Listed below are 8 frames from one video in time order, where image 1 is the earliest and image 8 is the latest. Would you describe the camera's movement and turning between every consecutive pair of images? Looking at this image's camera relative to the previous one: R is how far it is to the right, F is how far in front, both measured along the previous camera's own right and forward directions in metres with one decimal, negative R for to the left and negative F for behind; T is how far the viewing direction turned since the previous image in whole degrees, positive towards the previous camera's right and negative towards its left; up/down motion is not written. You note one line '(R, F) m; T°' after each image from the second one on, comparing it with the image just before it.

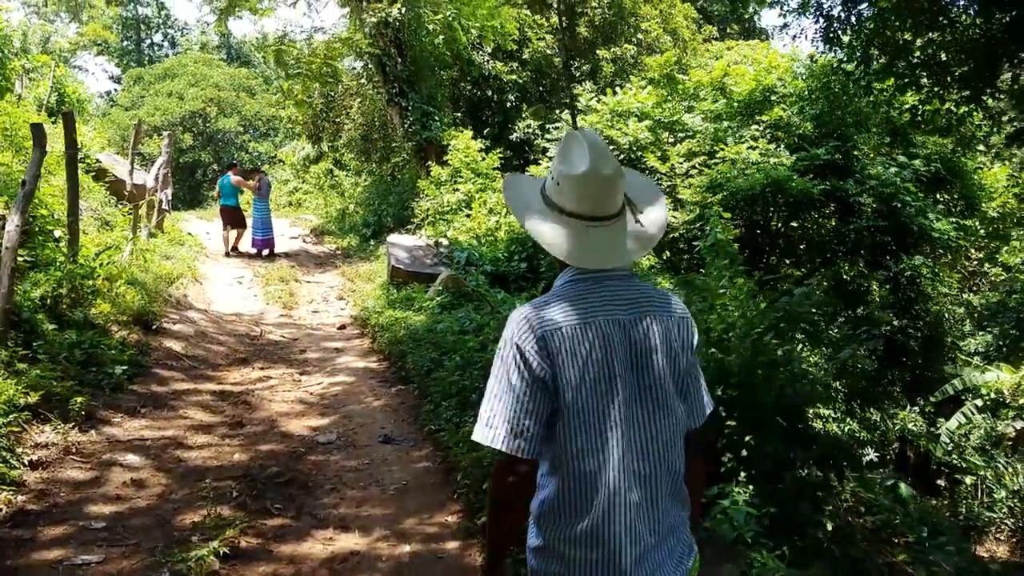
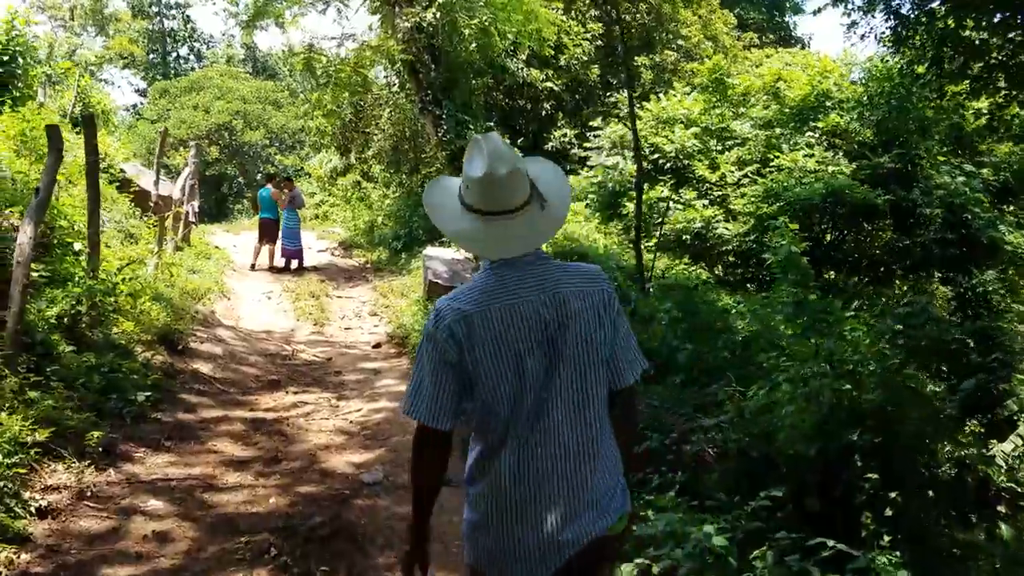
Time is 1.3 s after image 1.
(-0.3, +0.6) m; -1°
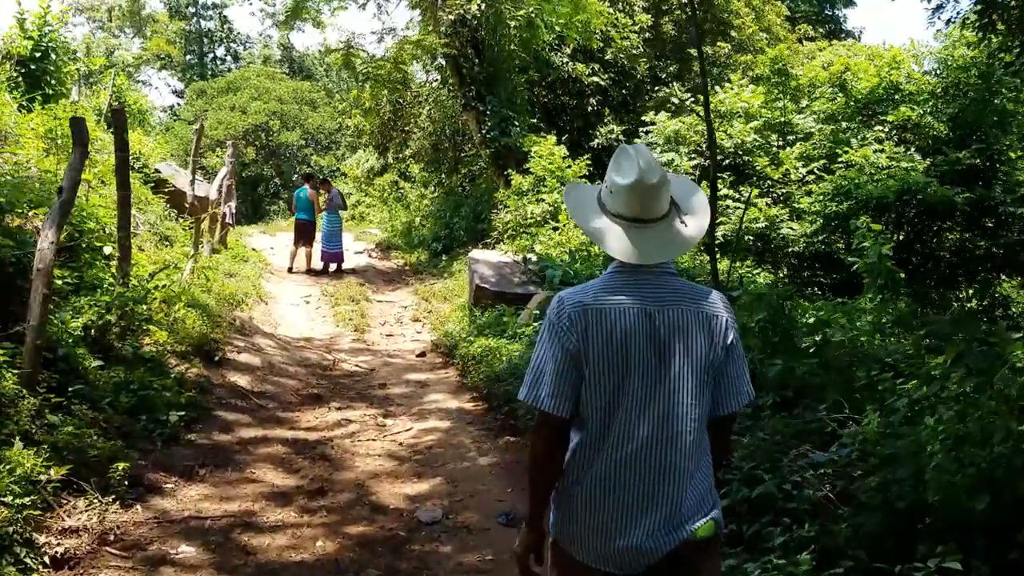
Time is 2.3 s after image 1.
(-0.2, +0.6) m; -2°
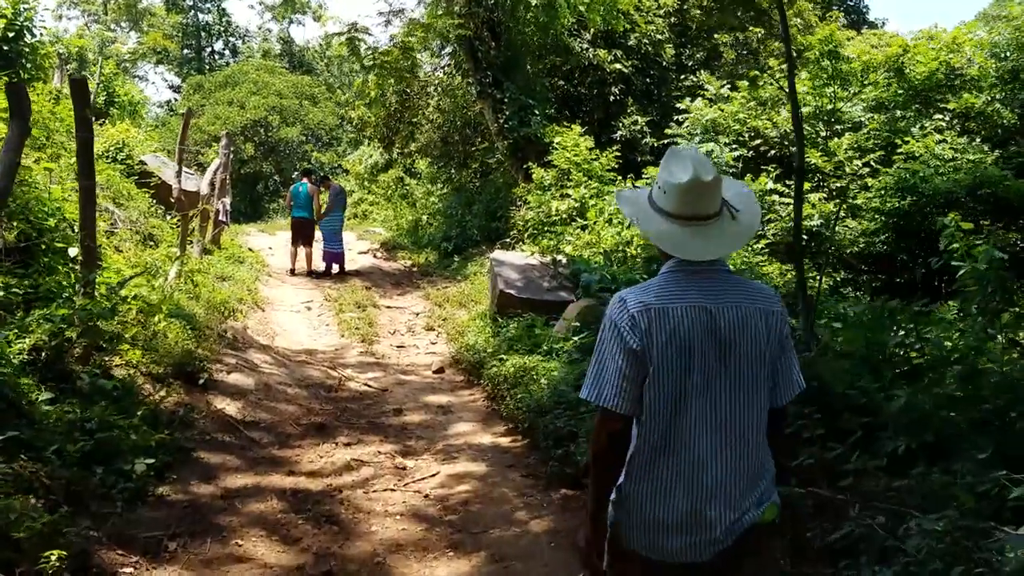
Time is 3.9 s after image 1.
(-0.3, +1.1) m; 0°
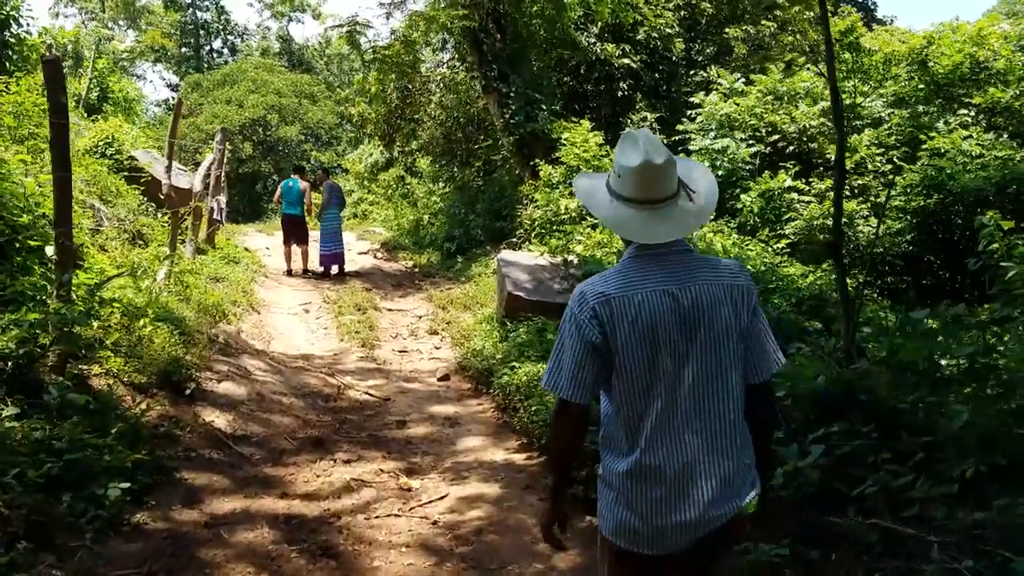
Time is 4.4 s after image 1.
(-0.1, +0.4) m; 0°
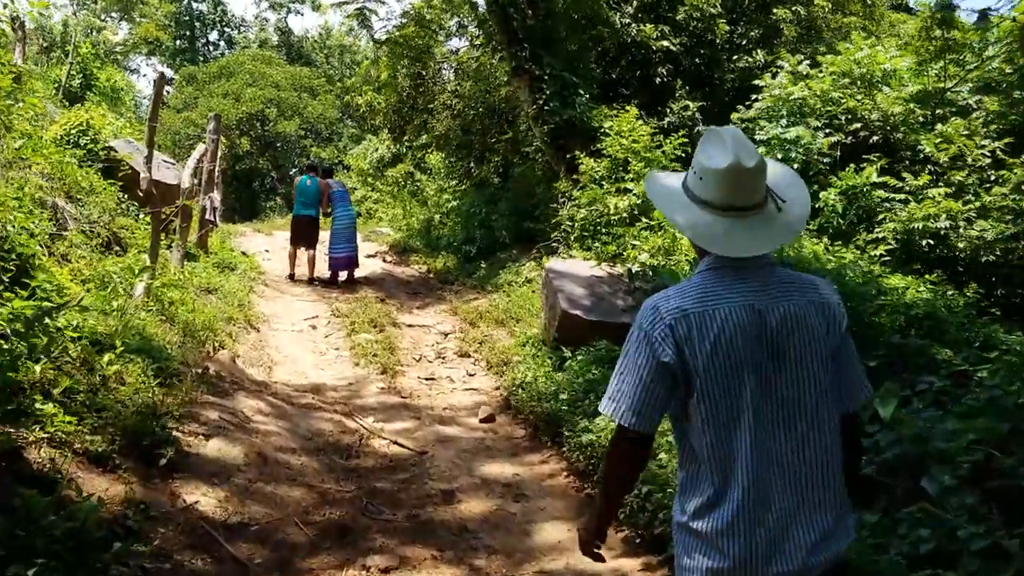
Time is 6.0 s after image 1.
(-0.5, +1.4) m; 0°
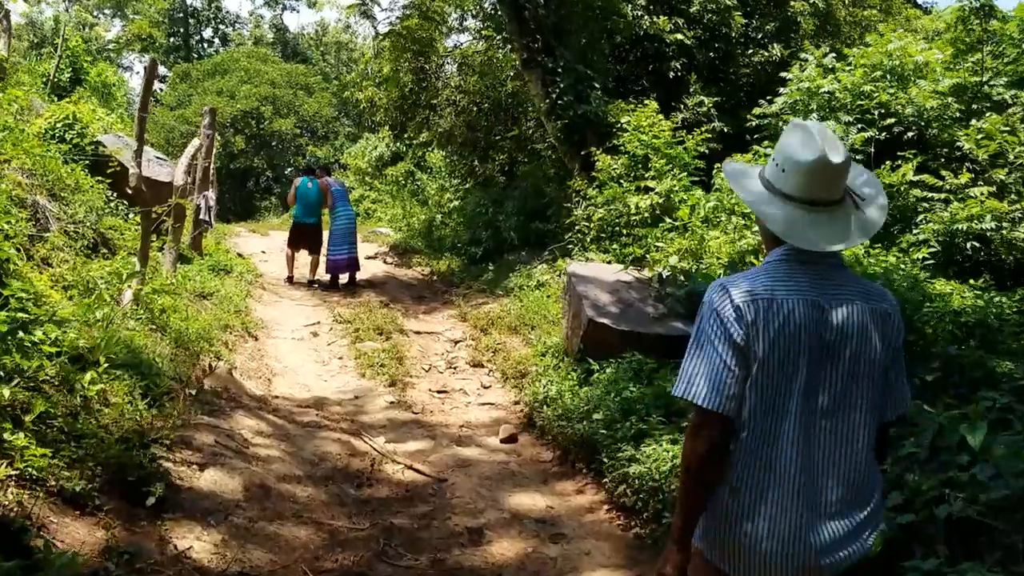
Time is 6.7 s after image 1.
(-0.2, +0.5) m; 0°
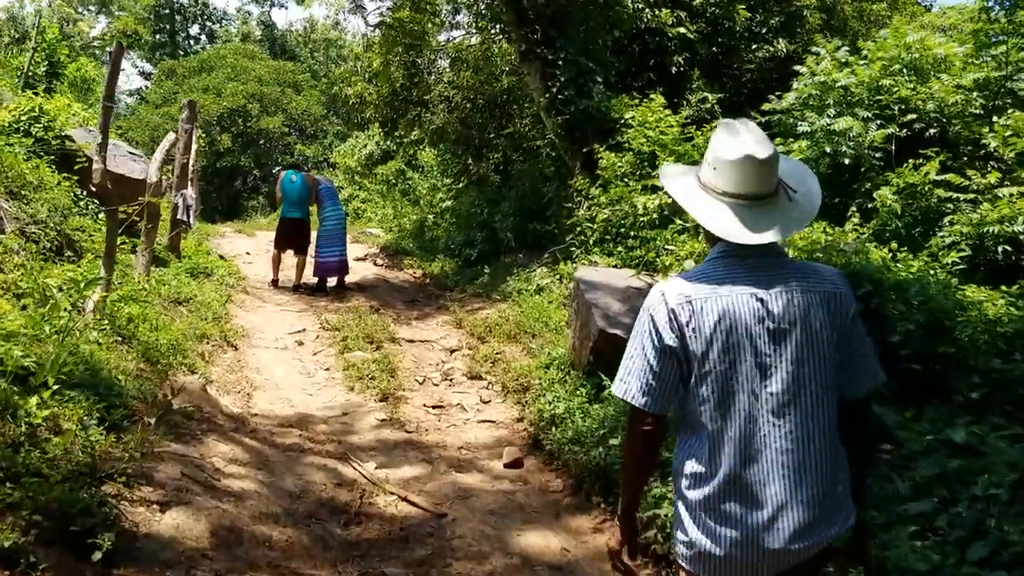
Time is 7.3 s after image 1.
(-0.1, +0.5) m; +1°
